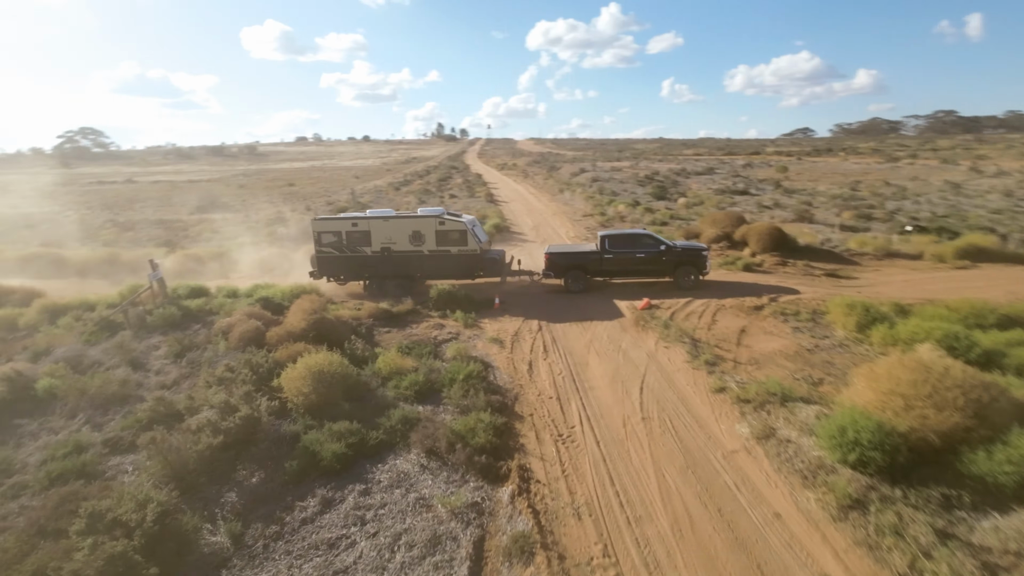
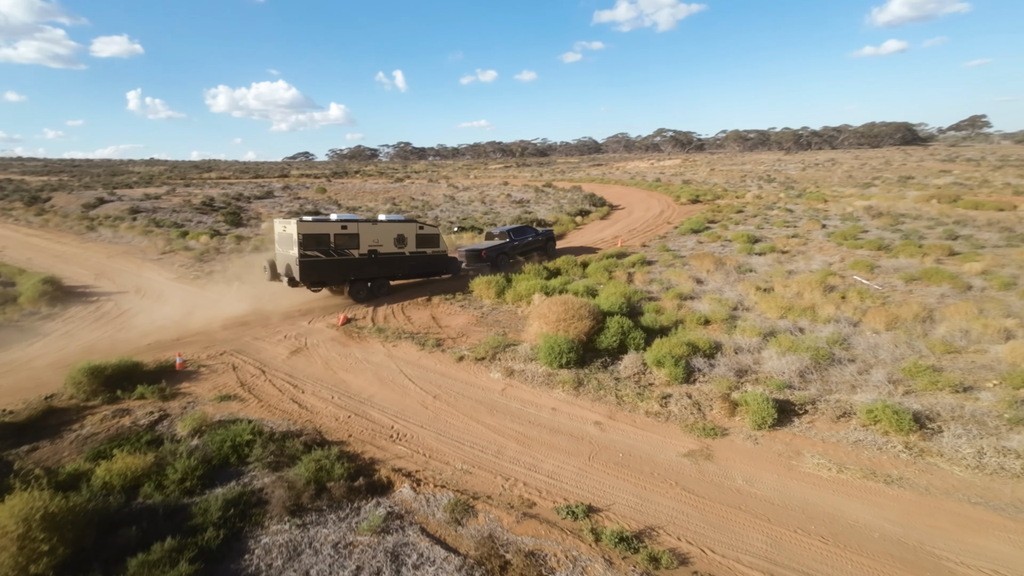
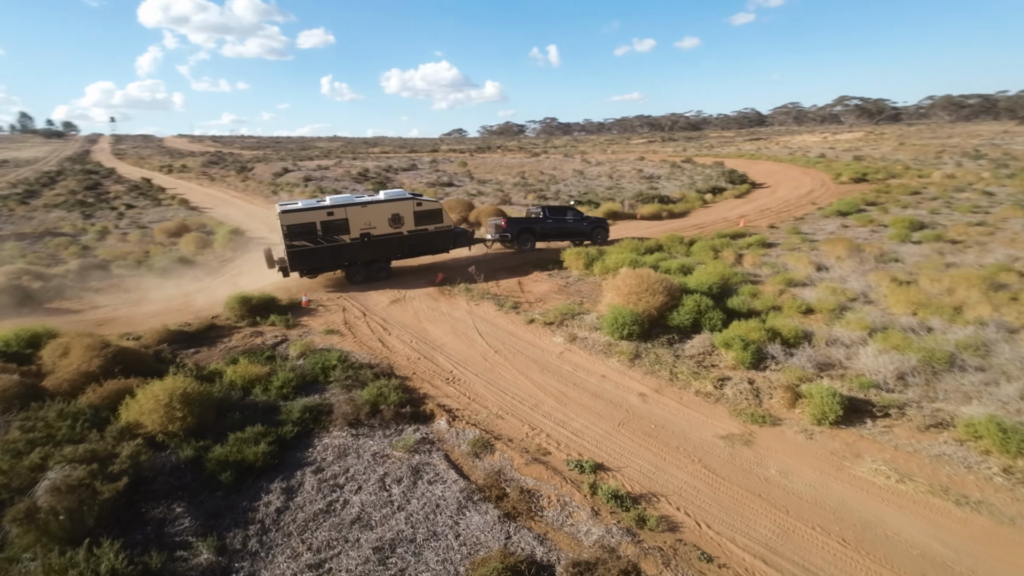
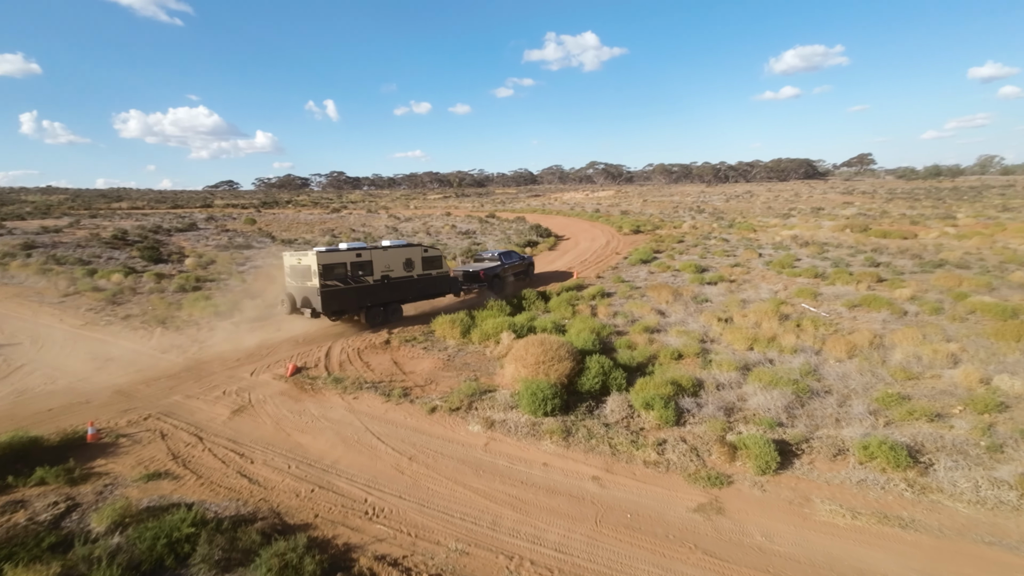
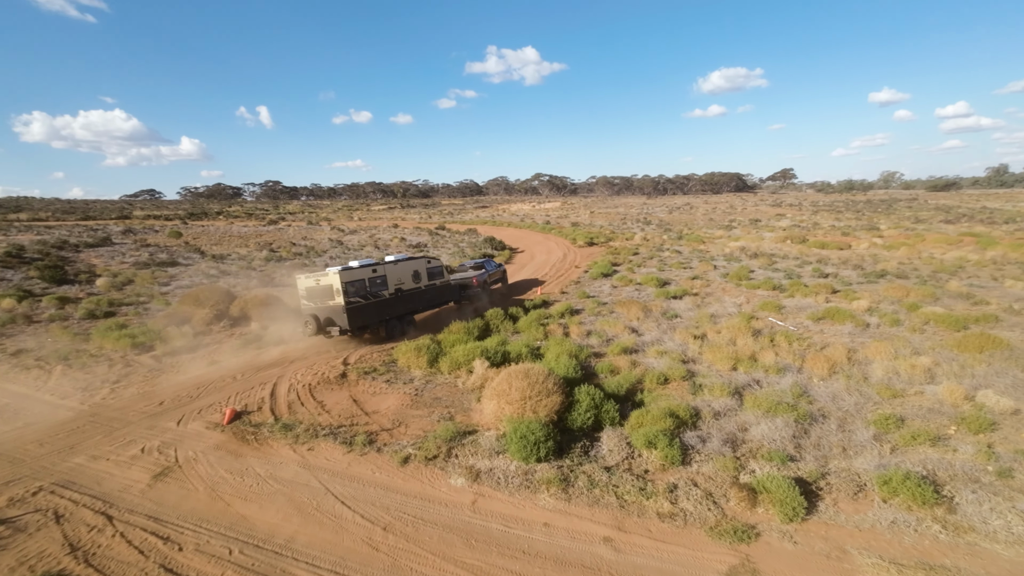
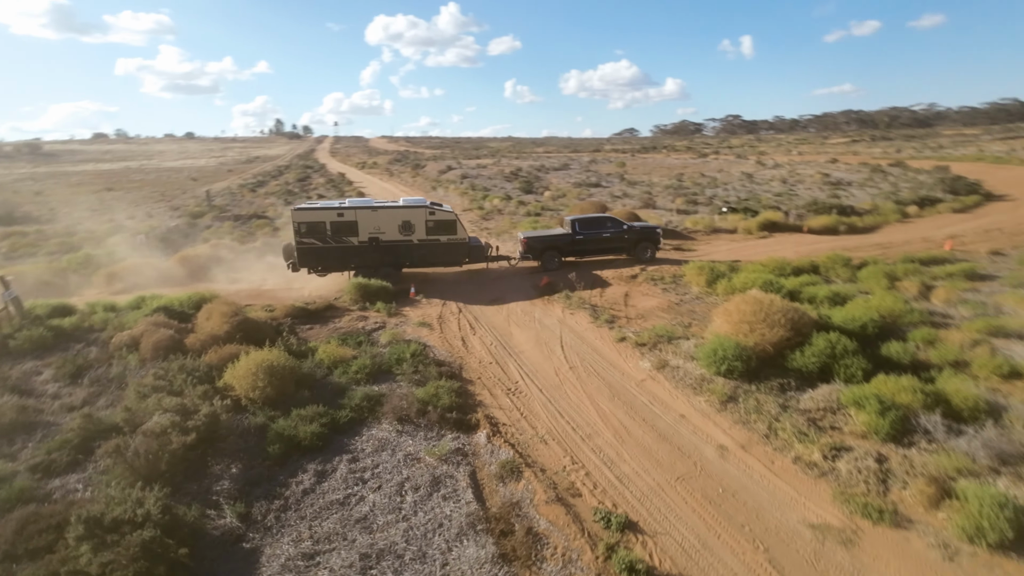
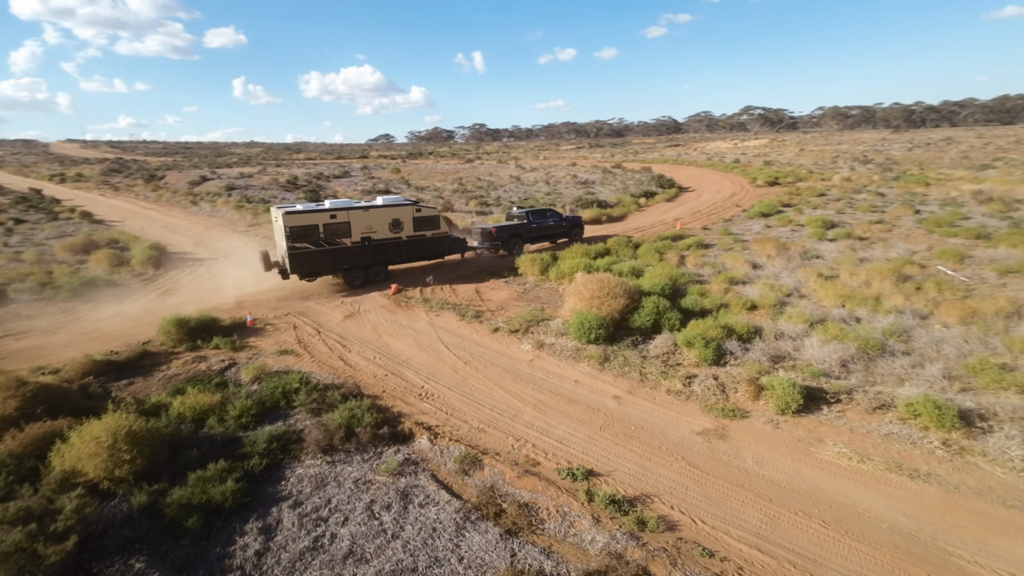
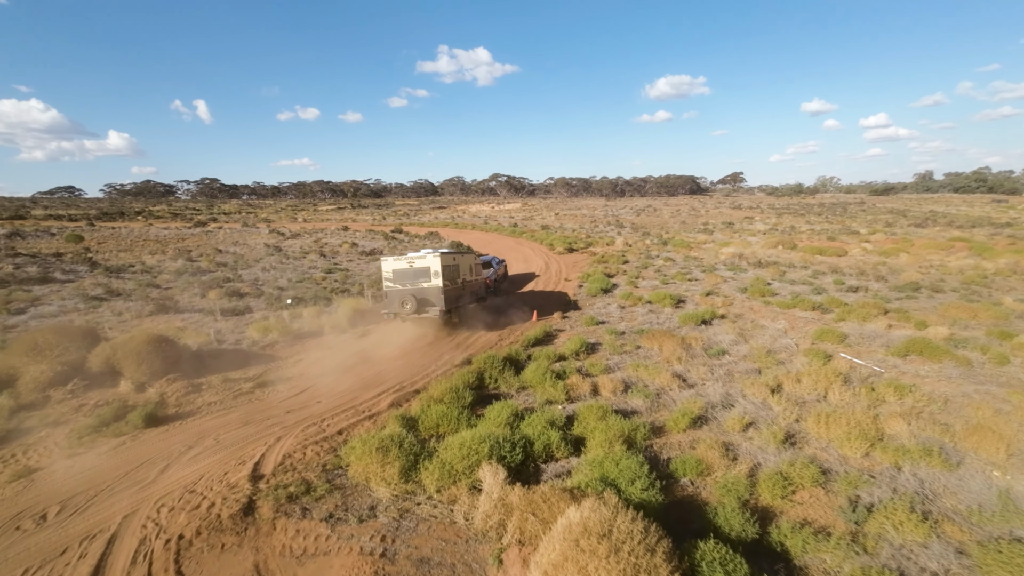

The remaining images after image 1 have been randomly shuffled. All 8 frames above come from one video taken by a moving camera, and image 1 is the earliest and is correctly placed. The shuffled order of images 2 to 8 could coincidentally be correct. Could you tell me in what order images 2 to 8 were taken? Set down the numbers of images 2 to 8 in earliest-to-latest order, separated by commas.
6, 3, 7, 2, 4, 5, 8
